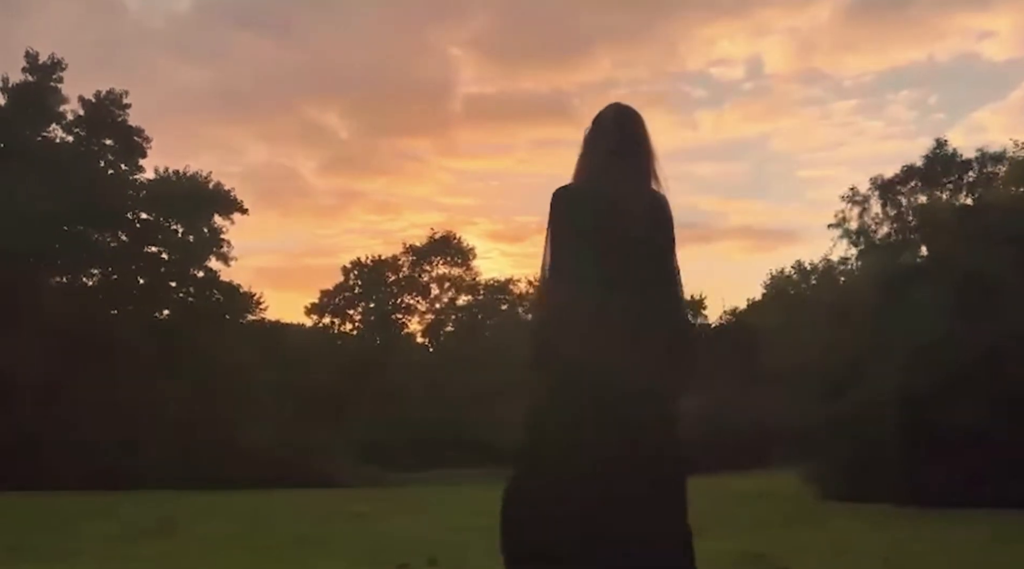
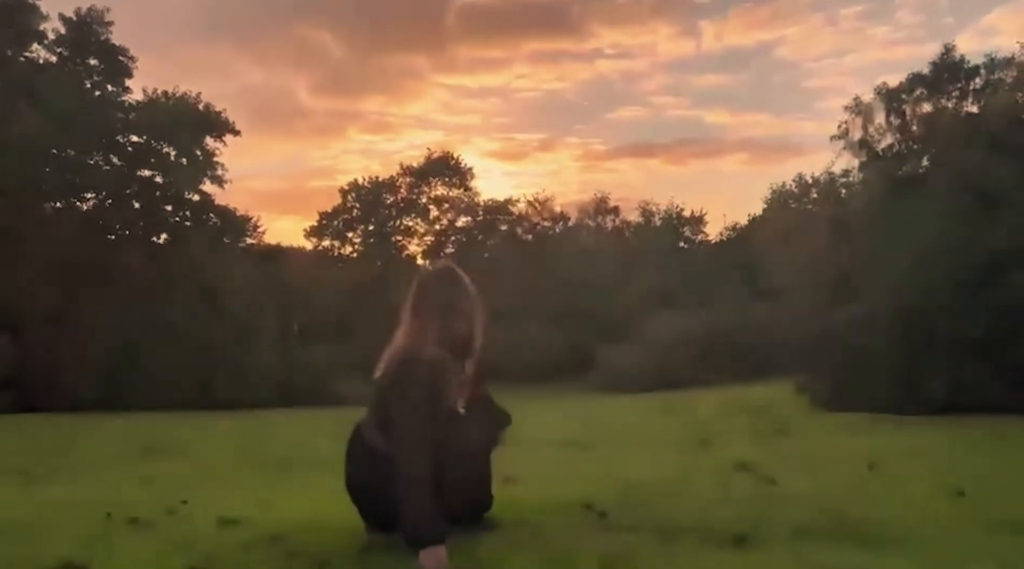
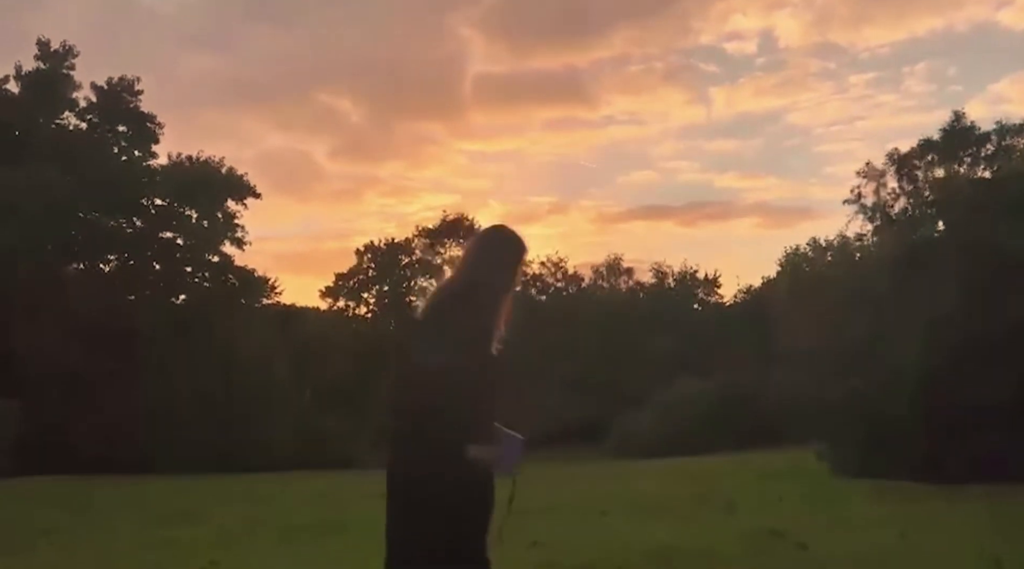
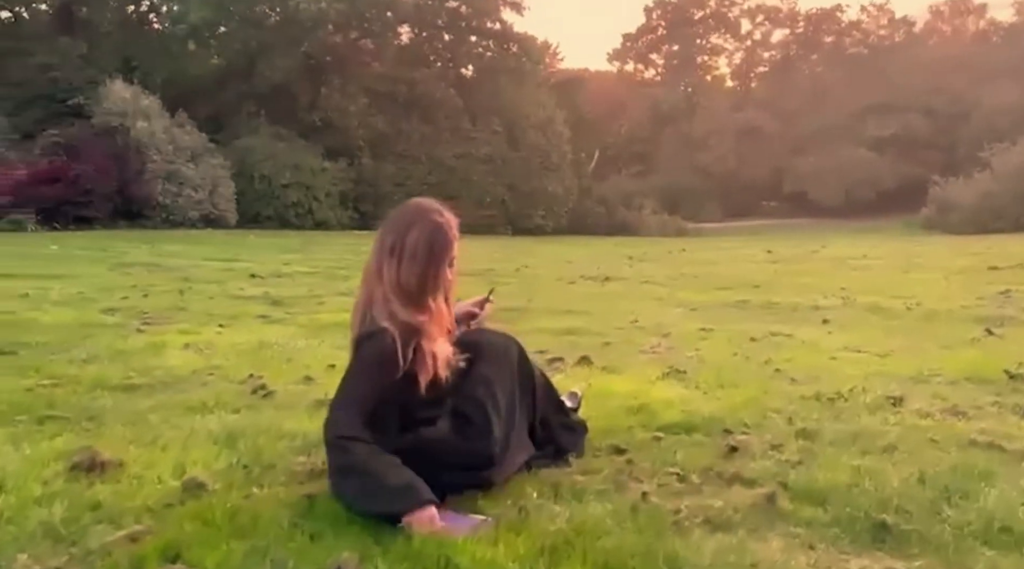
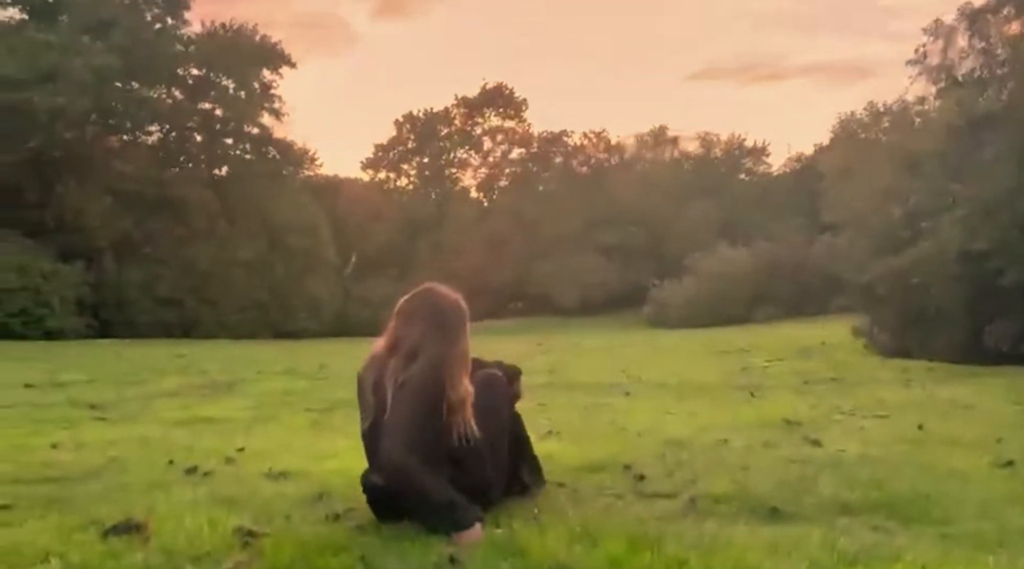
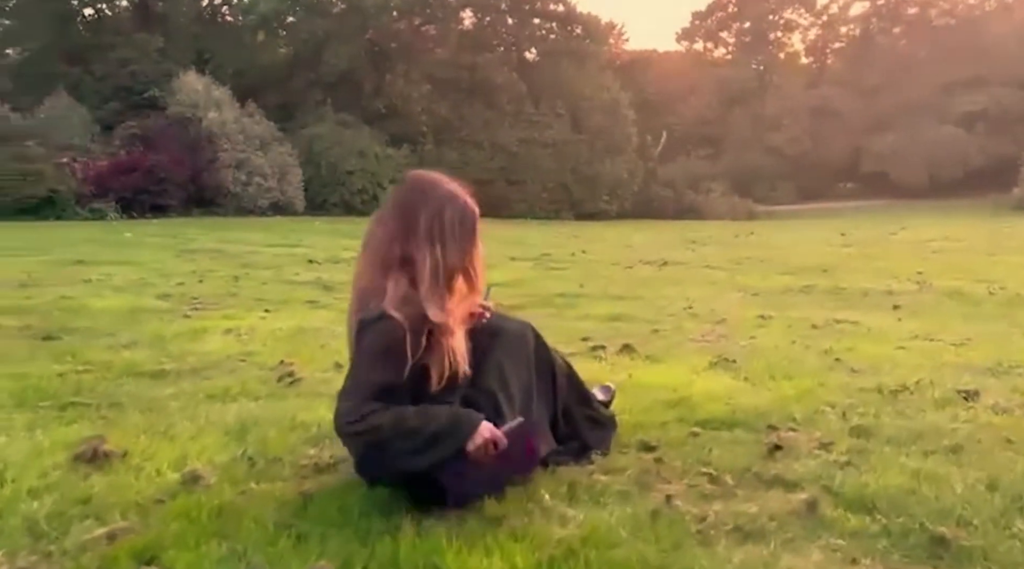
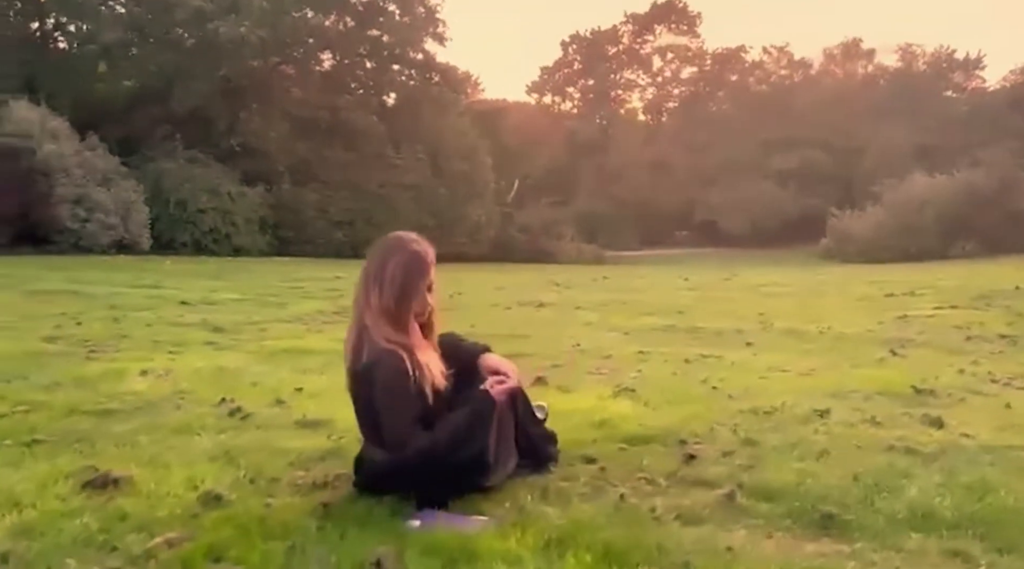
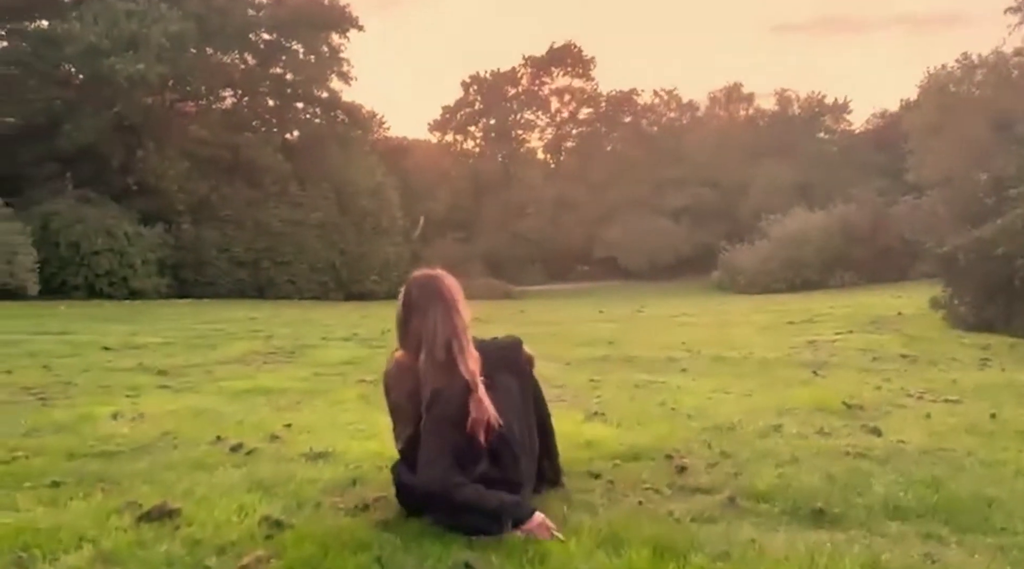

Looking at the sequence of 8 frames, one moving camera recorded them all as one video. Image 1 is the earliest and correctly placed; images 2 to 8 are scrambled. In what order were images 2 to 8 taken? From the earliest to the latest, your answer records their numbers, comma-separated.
3, 2, 5, 8, 7, 4, 6
